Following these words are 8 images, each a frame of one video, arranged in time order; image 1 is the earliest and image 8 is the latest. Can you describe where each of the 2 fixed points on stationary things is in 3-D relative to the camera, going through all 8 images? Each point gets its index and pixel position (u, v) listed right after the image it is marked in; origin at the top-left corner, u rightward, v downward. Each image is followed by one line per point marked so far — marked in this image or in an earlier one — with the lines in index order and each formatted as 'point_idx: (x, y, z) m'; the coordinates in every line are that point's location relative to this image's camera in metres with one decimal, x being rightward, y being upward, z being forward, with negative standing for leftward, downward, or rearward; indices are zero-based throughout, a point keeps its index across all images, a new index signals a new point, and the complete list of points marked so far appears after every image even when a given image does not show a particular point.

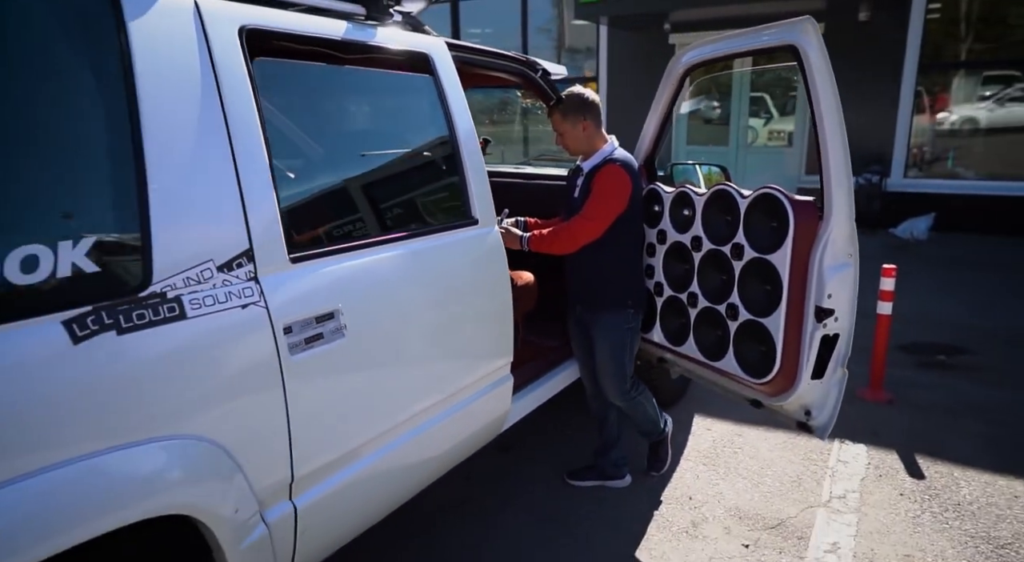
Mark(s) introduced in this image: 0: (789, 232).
0: (+1.0, +0.2, +2.2) m
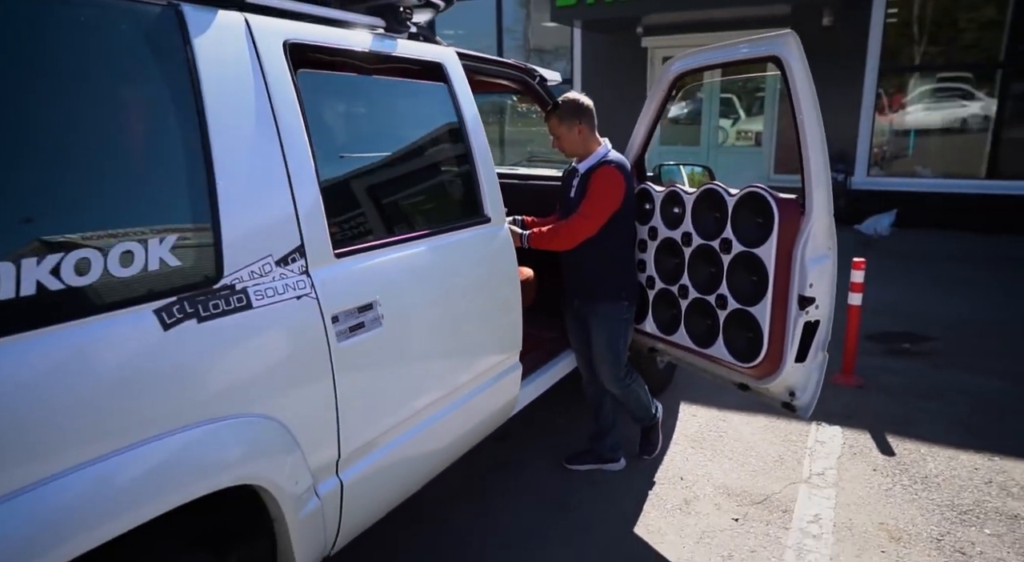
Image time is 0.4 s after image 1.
0: (+1.0, +0.2, +2.4) m
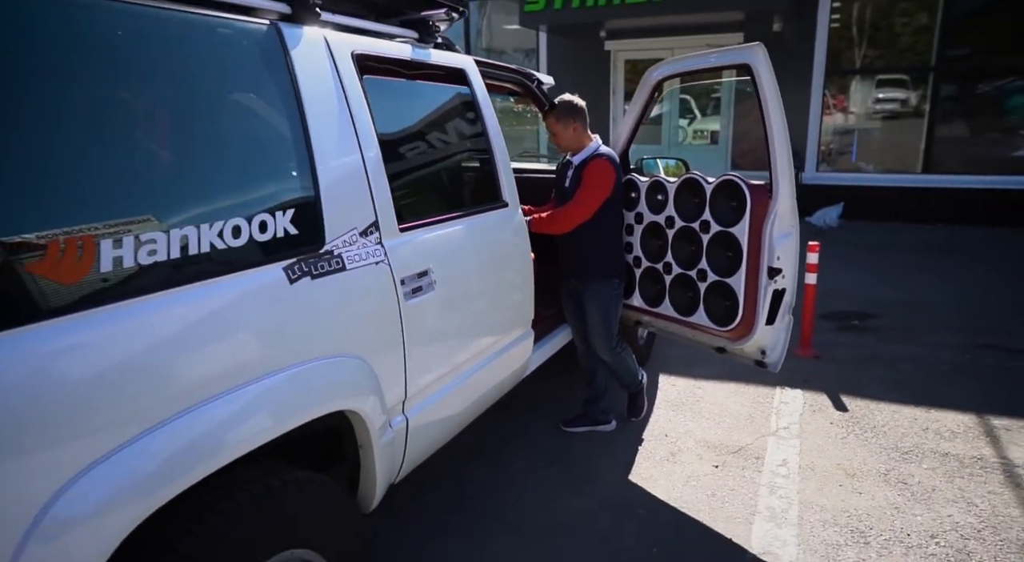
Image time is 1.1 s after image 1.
0: (+1.1, +0.3, +2.9) m
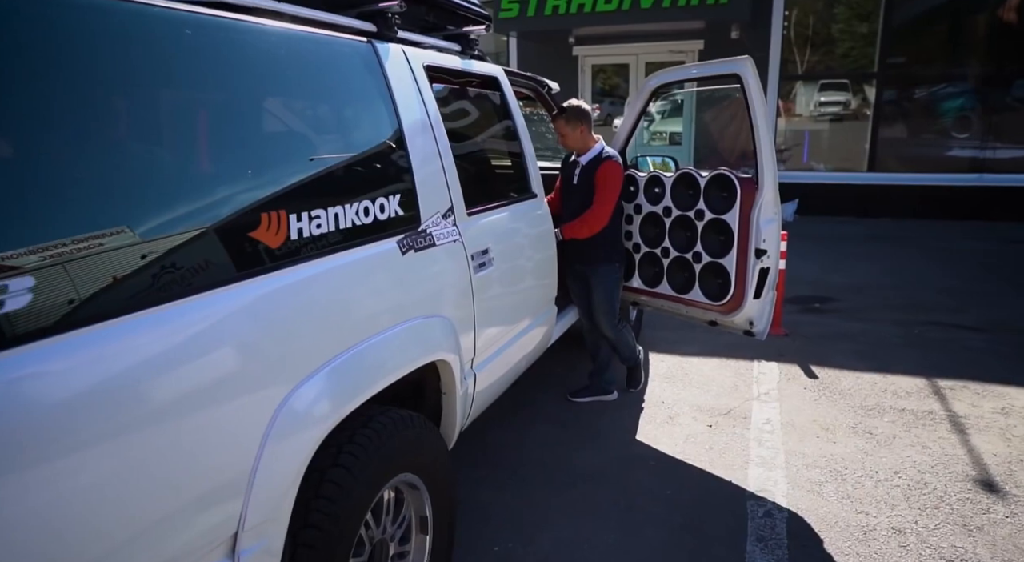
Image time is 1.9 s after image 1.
0: (+1.2, +0.4, +3.3) m
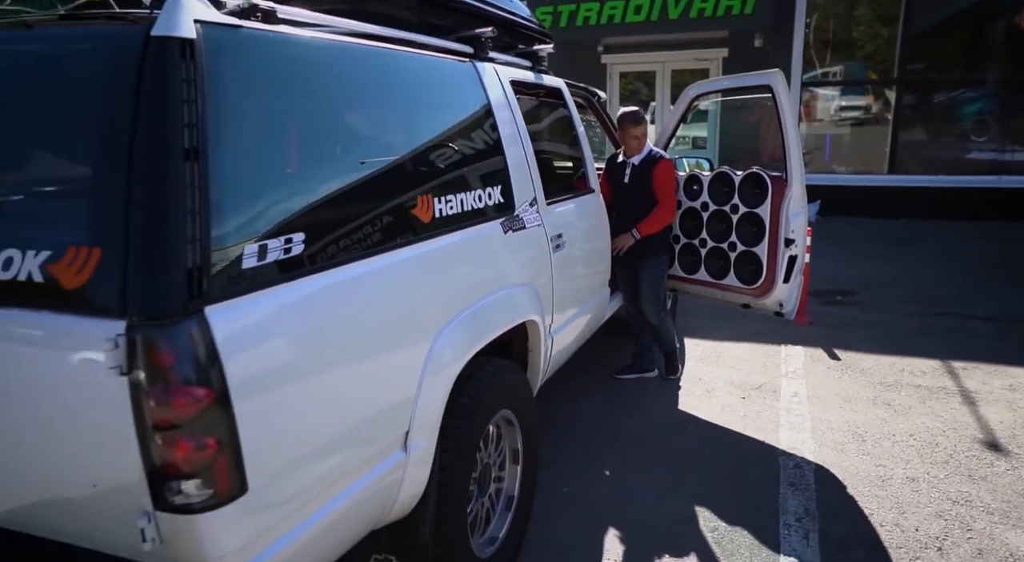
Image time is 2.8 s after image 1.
0: (+1.5, +0.5, +3.8) m
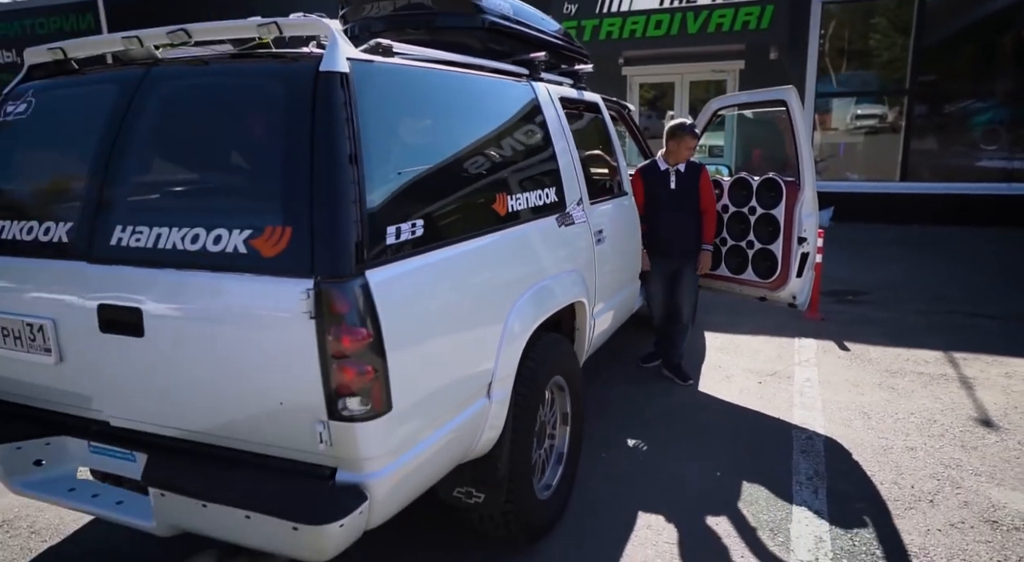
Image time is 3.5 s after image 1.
0: (+1.8, +0.6, +4.2) m
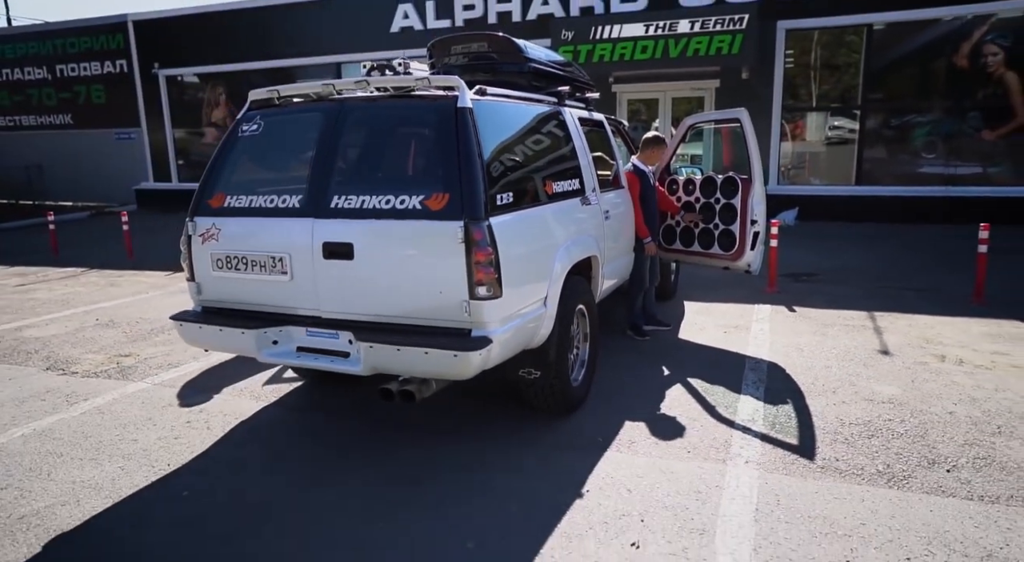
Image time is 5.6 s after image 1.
0: (+2.0, +0.8, +5.6) m
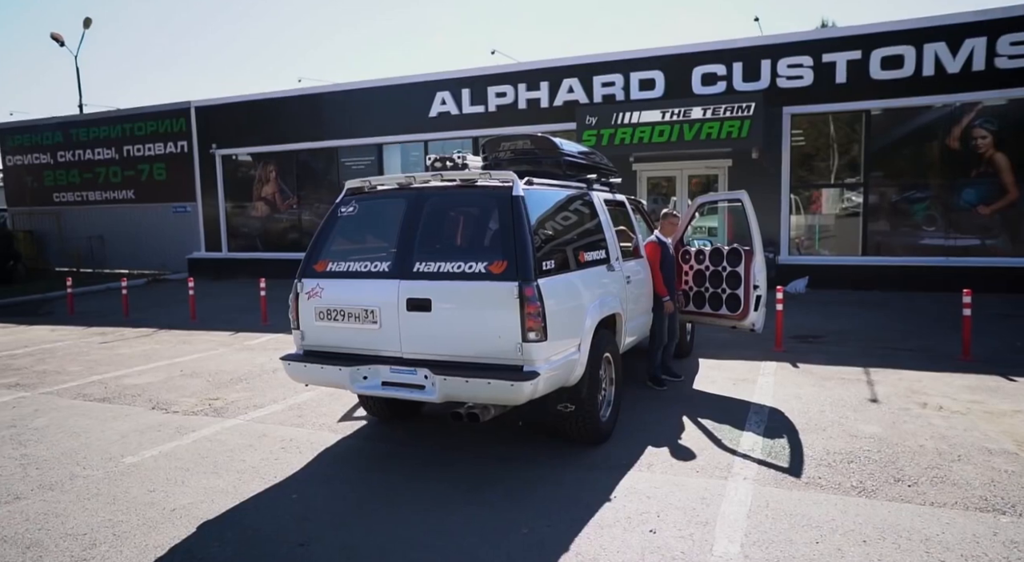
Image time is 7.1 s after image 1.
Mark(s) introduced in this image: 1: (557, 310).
0: (+2.4, +0.2, +6.5) m
1: (+0.3, -0.2, +4.2) m
